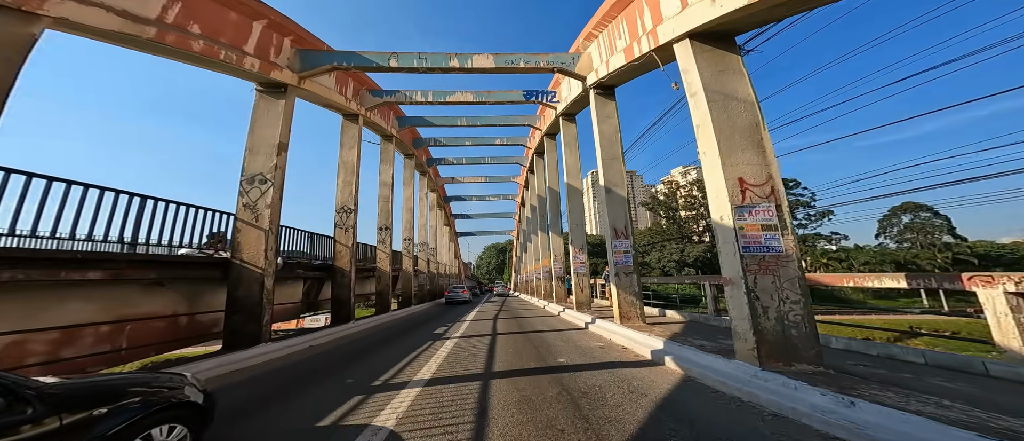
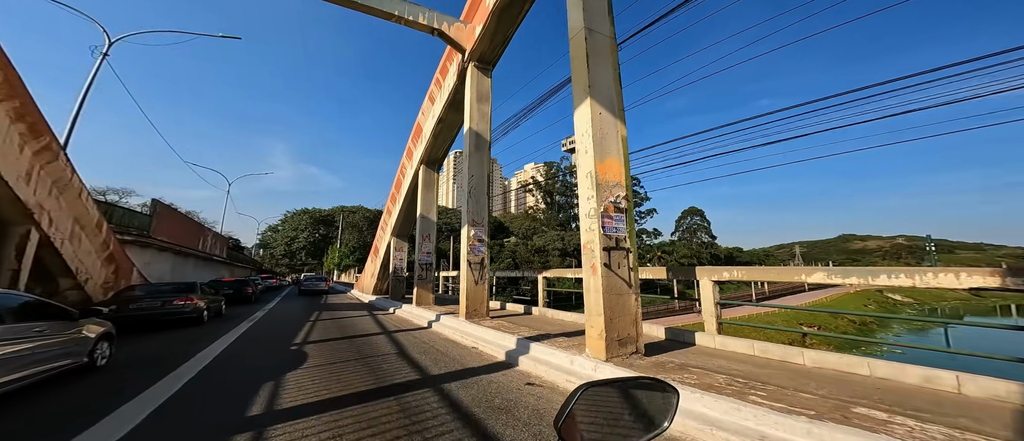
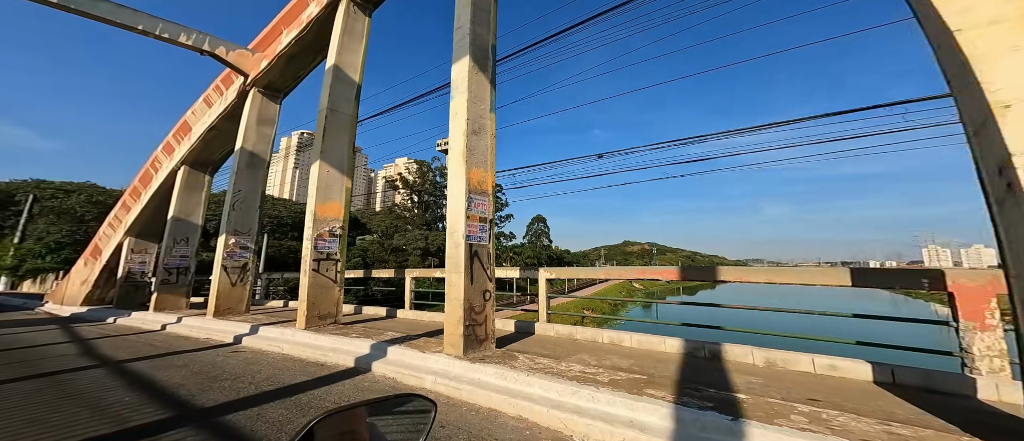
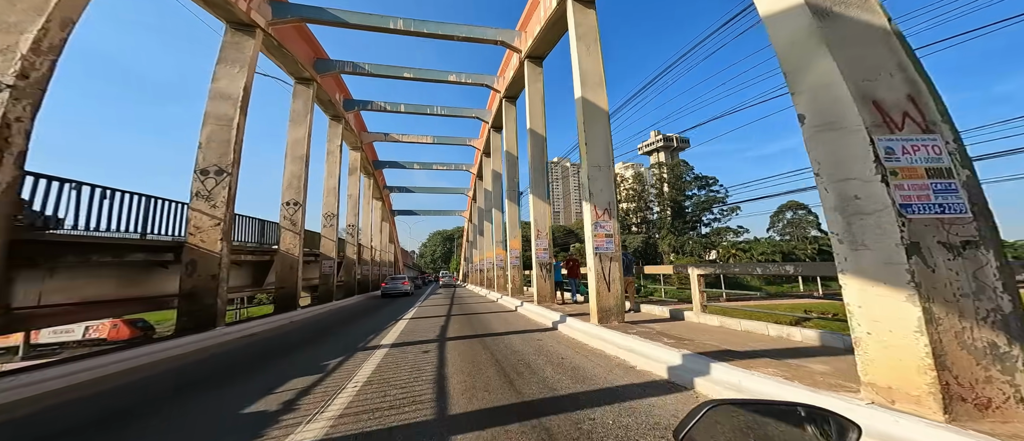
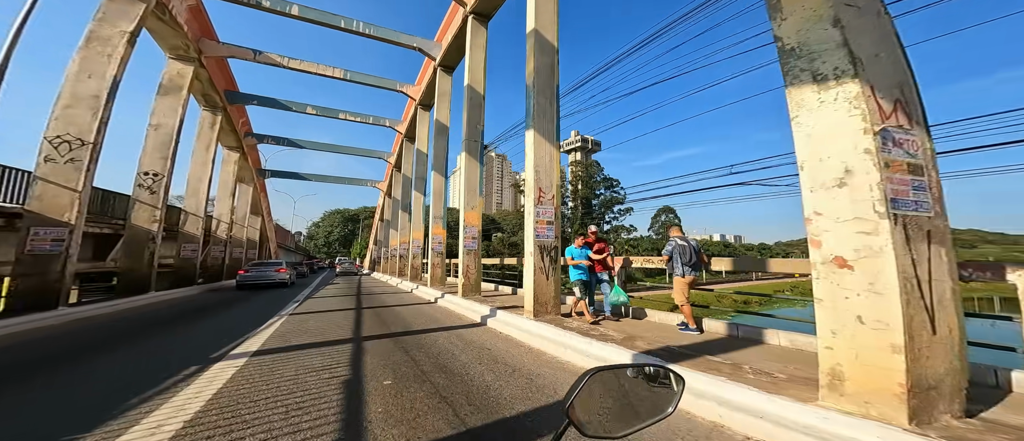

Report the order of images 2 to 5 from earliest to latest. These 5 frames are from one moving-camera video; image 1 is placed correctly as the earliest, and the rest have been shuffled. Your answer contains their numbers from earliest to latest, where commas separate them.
4, 5, 3, 2
